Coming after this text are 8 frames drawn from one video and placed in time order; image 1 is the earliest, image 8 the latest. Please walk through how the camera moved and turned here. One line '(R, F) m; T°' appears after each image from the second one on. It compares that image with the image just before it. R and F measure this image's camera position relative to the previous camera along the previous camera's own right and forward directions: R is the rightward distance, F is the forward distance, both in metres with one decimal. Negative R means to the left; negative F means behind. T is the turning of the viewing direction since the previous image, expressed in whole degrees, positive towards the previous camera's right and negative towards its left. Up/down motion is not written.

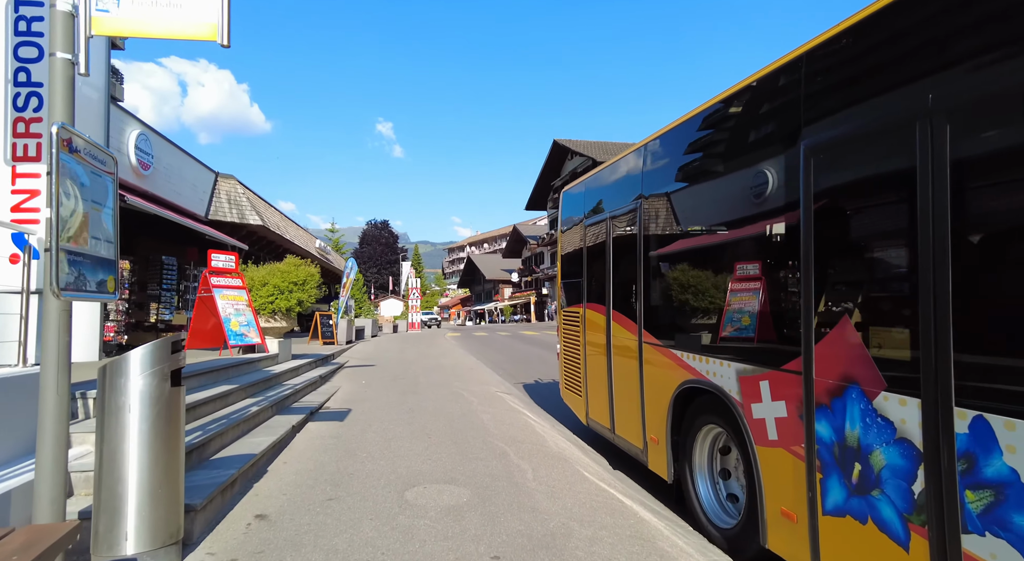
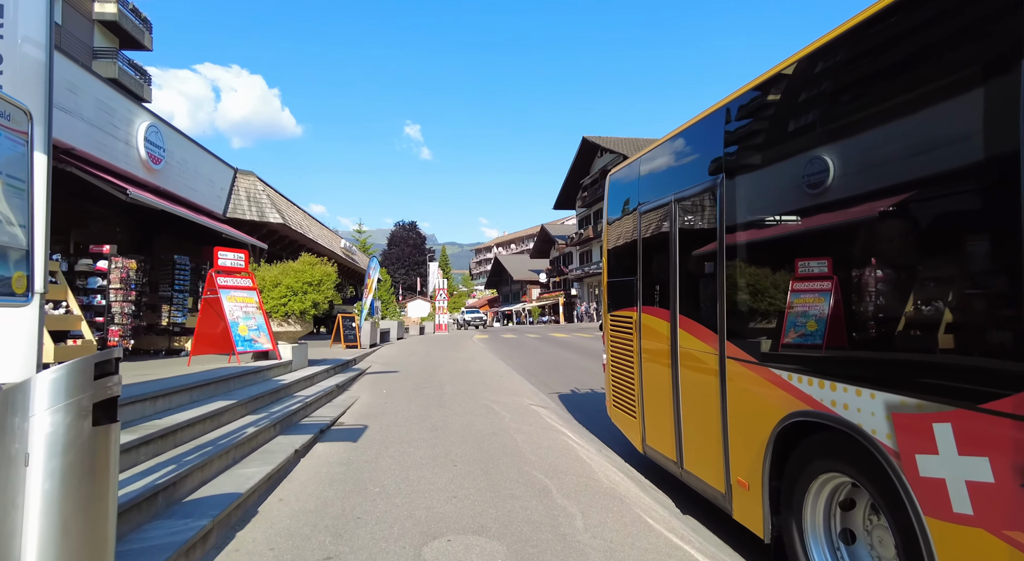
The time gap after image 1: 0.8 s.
(-0.1, +1.1) m; -3°
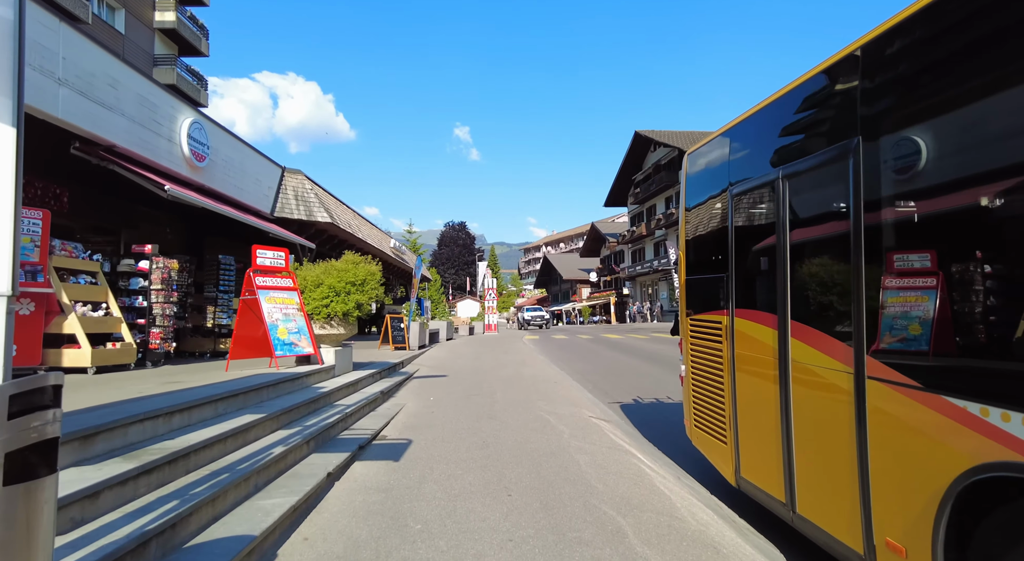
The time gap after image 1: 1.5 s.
(-0.1, +0.9) m; -5°
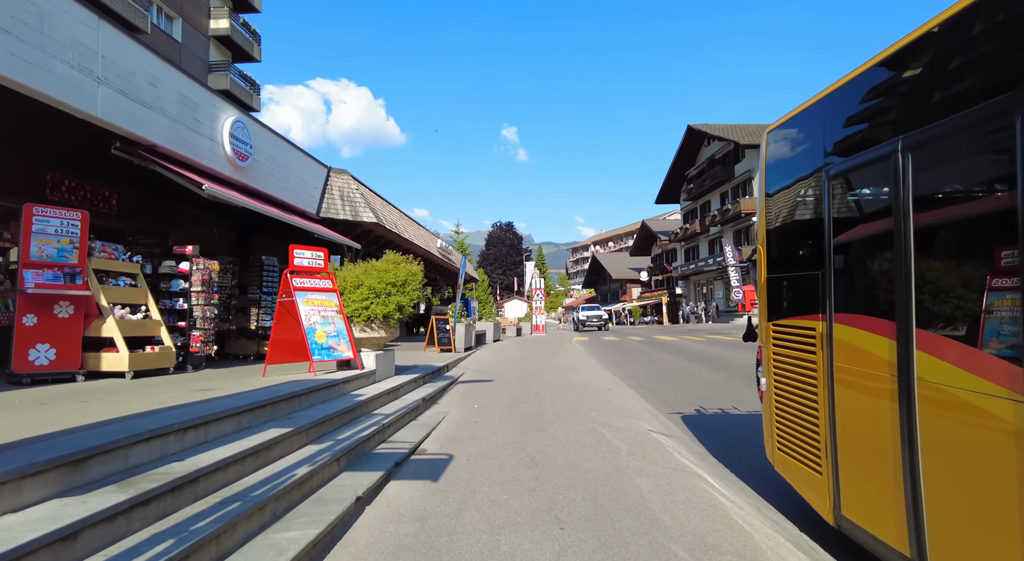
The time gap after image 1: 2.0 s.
(0.0, +0.7) m; -5°
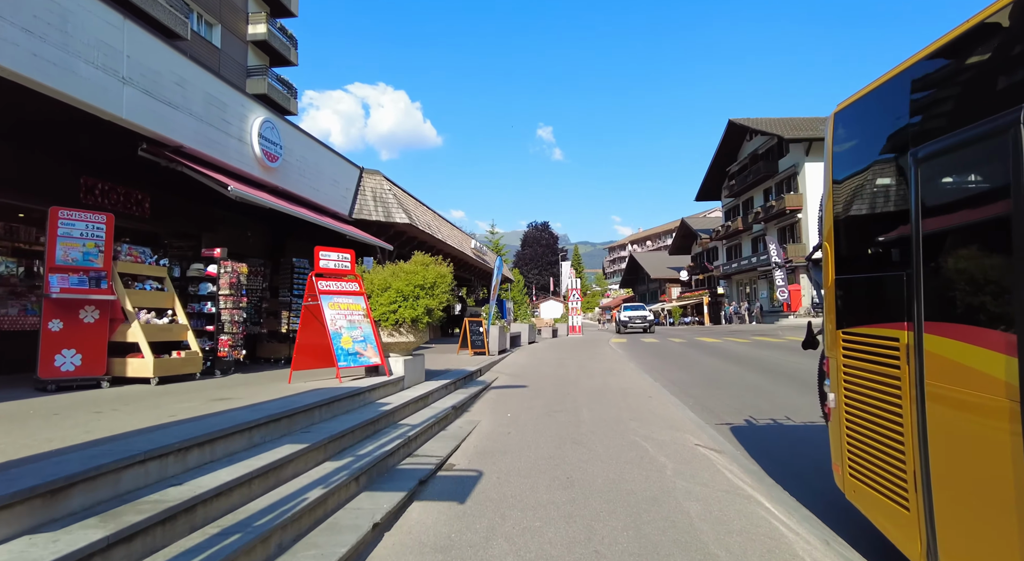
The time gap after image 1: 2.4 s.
(0.0, +0.5) m; -4°
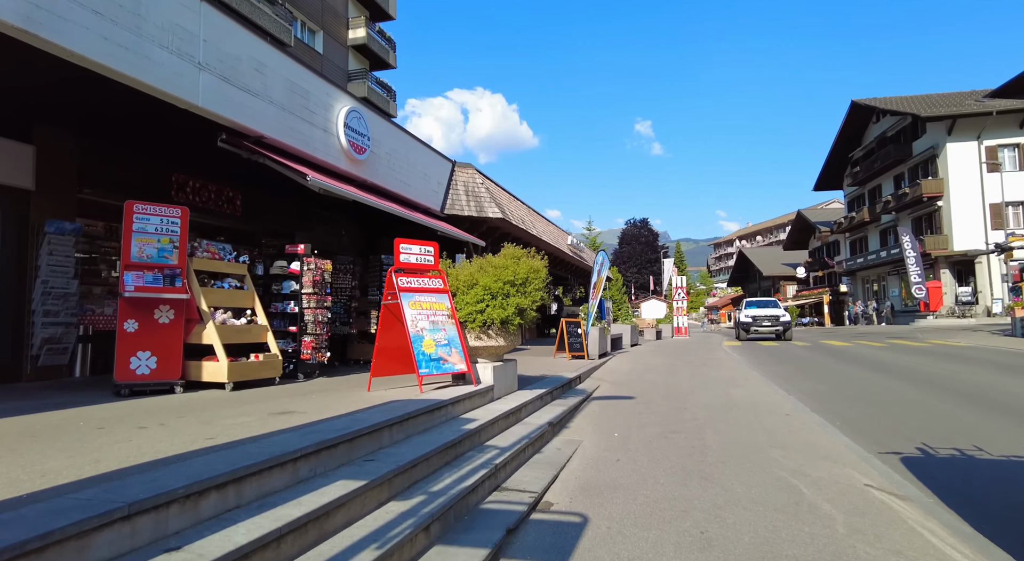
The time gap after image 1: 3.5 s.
(-0.1, +1.2) m; -10°
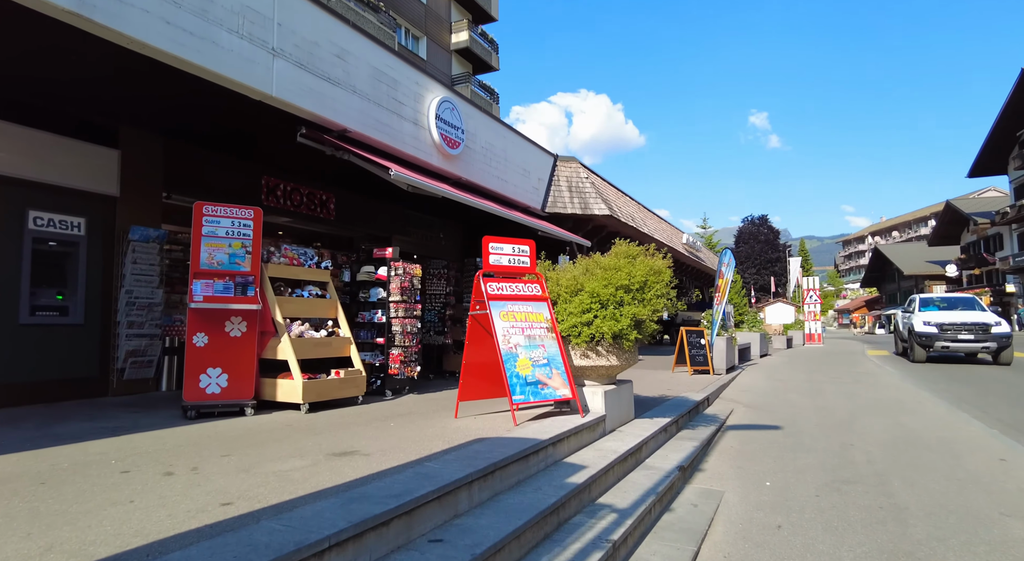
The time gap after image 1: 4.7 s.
(-0.1, +1.3) m; -11°
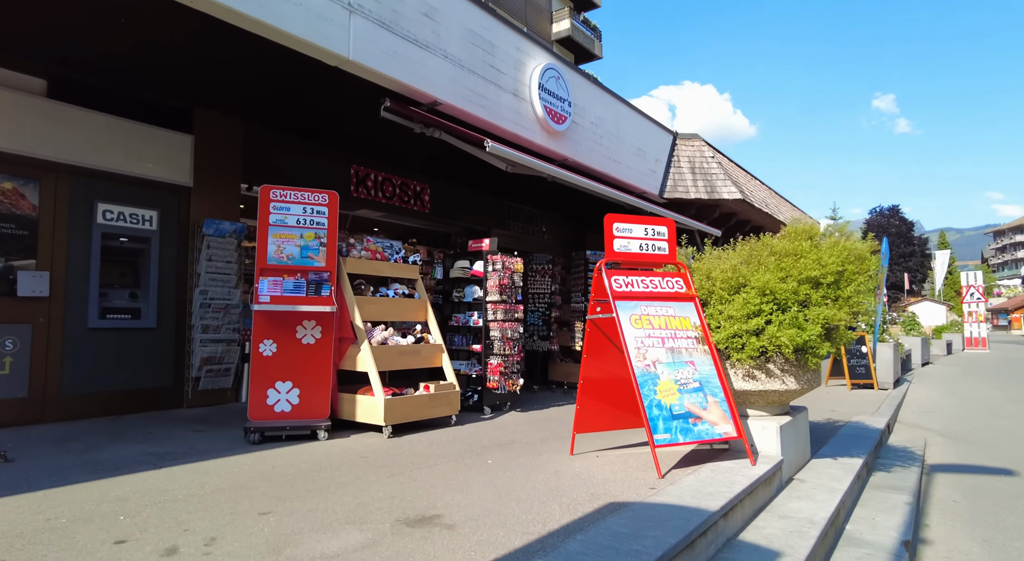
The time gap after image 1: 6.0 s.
(-0.2, +1.4) m; -10°
